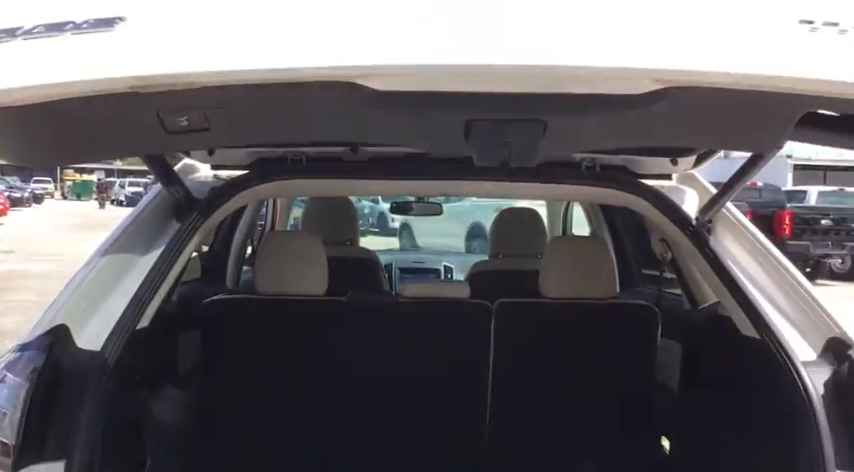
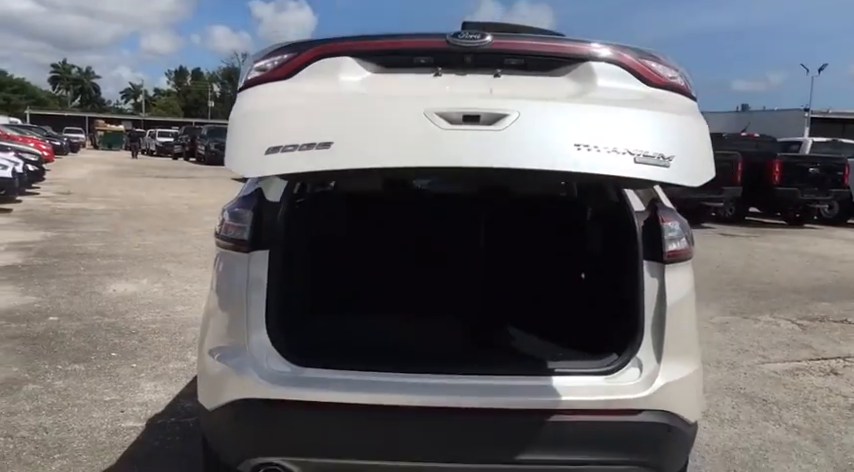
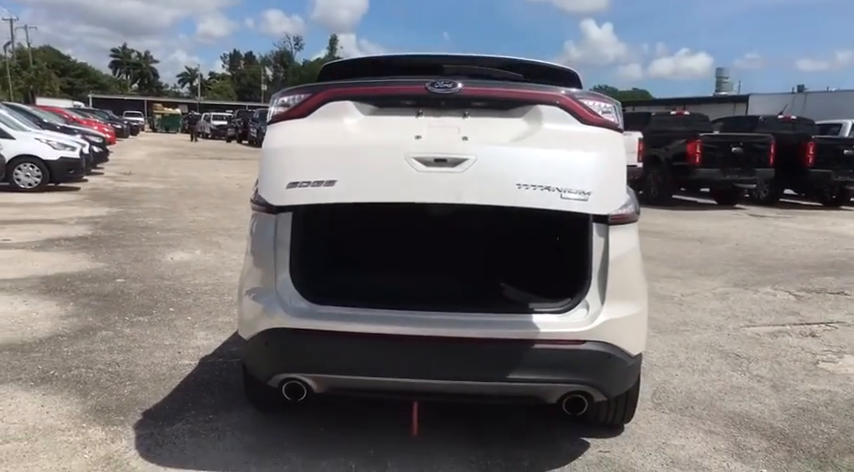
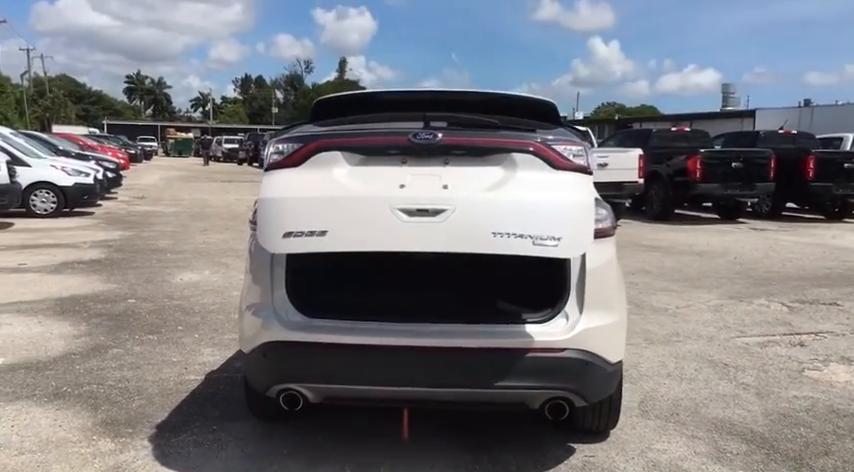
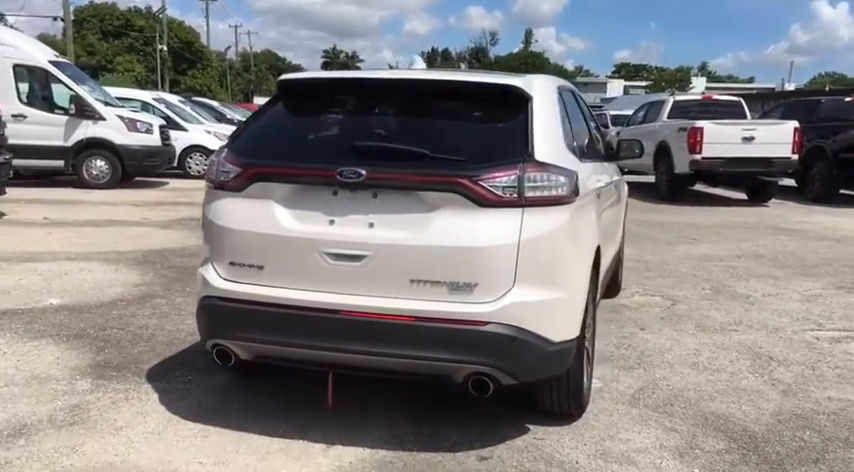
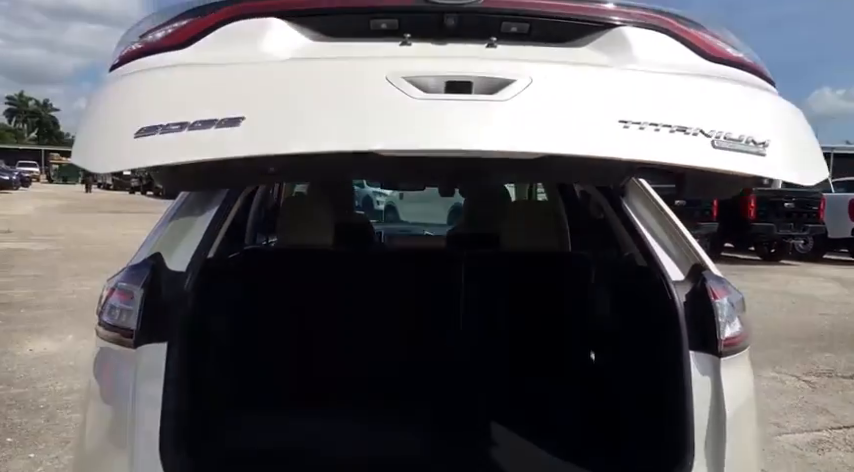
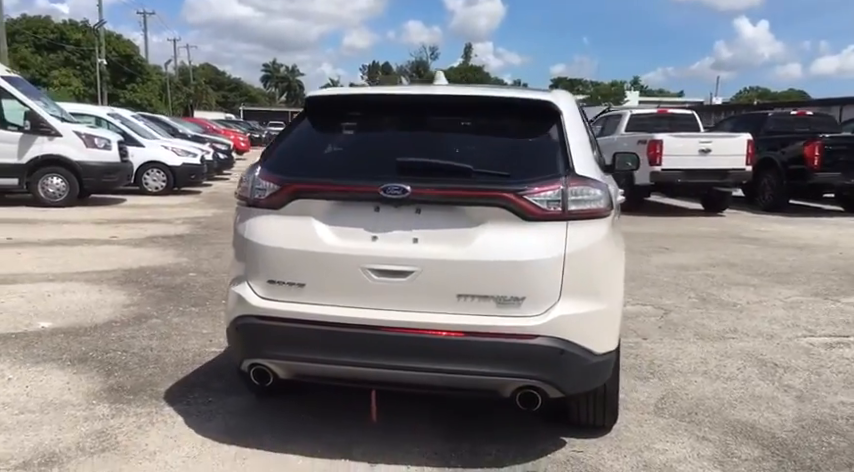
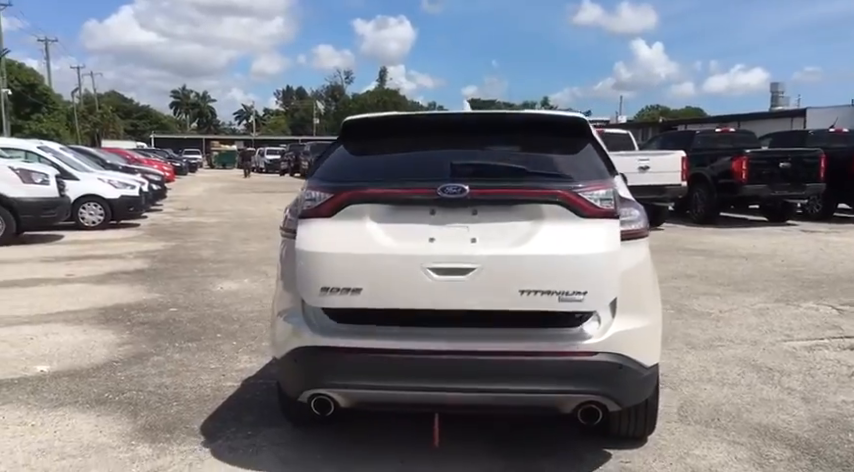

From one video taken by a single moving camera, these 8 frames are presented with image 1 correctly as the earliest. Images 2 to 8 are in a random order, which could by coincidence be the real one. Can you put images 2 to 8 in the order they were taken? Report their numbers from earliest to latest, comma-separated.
6, 2, 3, 4, 8, 7, 5
